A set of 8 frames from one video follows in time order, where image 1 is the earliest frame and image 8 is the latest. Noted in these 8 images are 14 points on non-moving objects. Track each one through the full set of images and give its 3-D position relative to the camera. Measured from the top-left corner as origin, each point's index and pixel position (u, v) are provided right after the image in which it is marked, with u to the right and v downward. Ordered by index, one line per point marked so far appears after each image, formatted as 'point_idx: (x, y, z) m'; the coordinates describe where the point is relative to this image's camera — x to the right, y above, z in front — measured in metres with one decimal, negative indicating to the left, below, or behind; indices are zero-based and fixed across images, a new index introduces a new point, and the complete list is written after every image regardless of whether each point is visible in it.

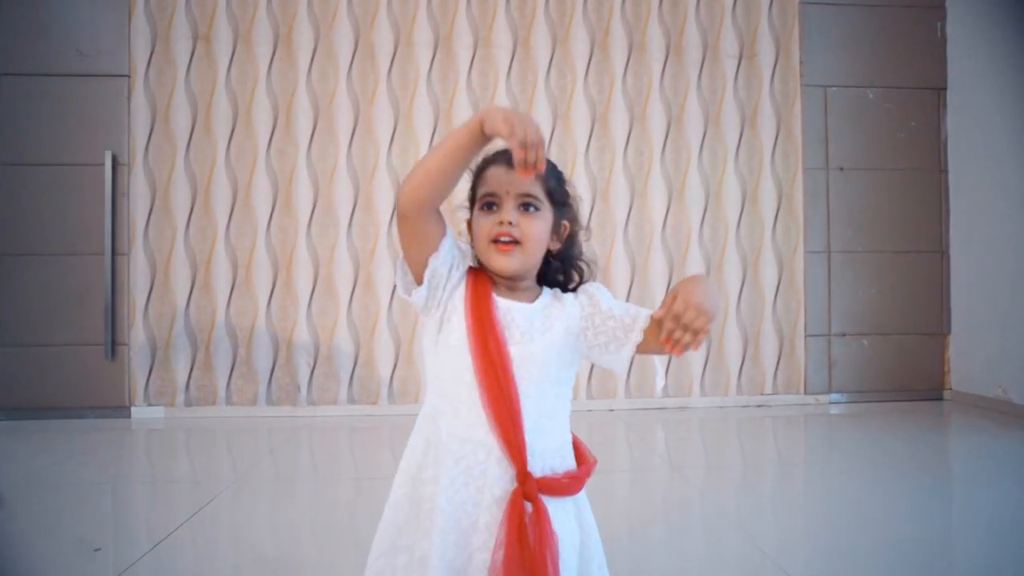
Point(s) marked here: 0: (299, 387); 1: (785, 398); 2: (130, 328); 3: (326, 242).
0: (-1.1, -0.5, +3.4) m
1: (+1.4, -0.6, +3.6) m
2: (-1.9, -0.2, +3.3) m
3: (-0.9, +0.2, +3.4) m
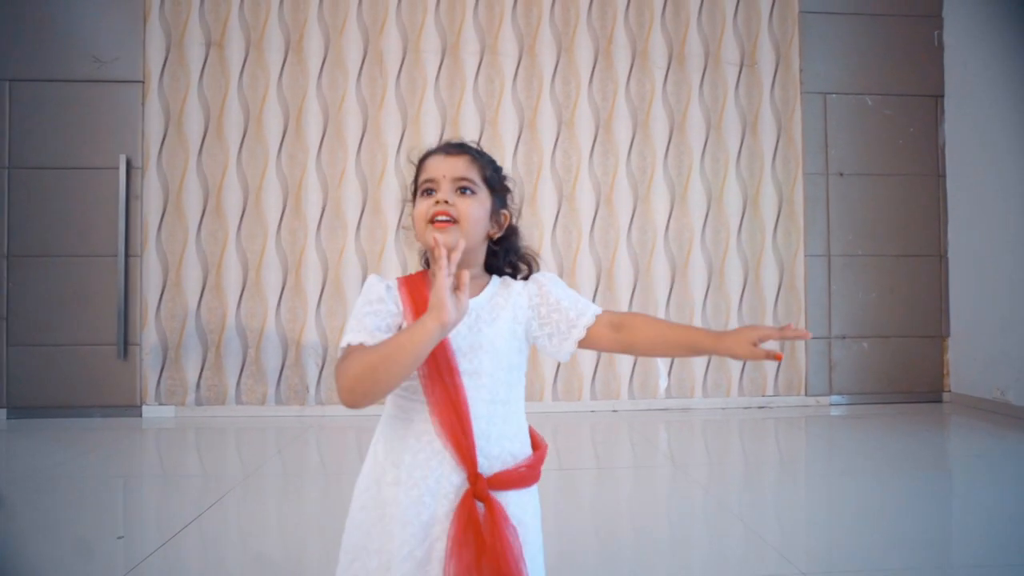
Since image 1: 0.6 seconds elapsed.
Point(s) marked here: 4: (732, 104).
0: (-1.0, -0.5, +3.4) m
1: (+1.5, -0.6, +3.6) m
2: (-1.9, -0.2, +3.4) m
3: (-0.9, +0.2, +3.4) m
4: (+1.2, +1.0, +3.6) m
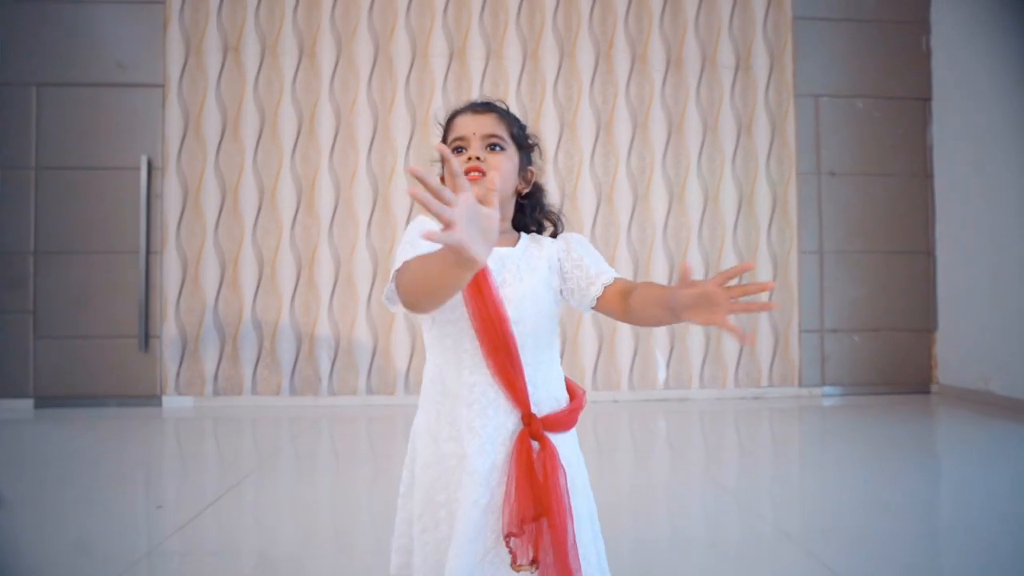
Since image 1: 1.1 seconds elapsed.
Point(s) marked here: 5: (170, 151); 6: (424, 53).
0: (-1.0, -0.5, +3.6) m
1: (+1.5, -0.6, +3.7) m
2: (-1.8, -0.2, +3.5) m
3: (-0.9, +0.2, +3.6) m
4: (+1.2, +1.0, +3.7) m
5: (-1.8, +0.7, +3.5) m
6: (-0.5, +1.3, +3.6) m
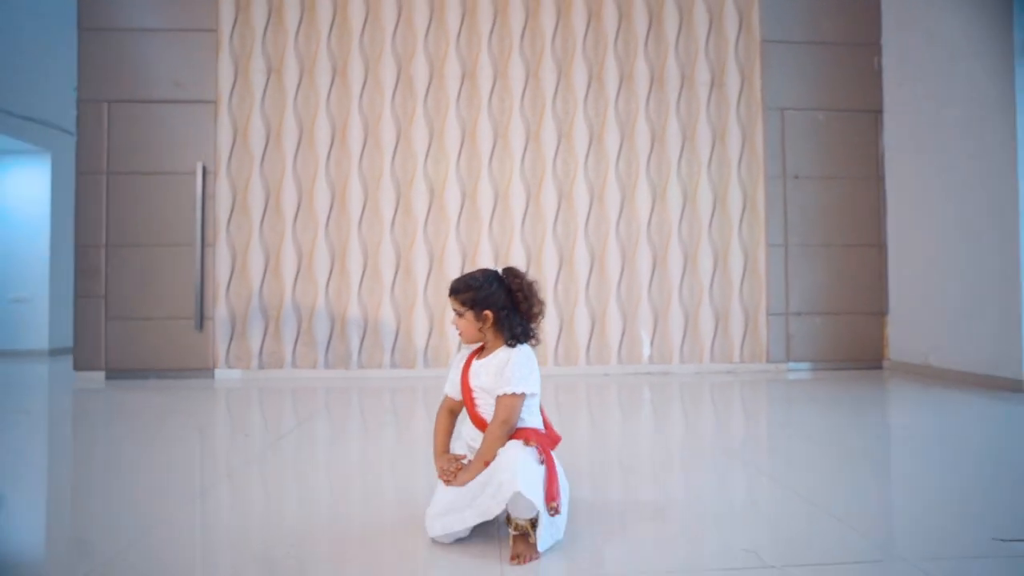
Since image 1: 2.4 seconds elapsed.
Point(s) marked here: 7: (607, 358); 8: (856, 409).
0: (-1.0, -0.4, +4.1) m
1: (+1.5, -0.5, +4.3) m
2: (-1.8, -0.1, +4.1) m
3: (-0.9, +0.3, +4.1) m
4: (+1.2, +1.1, +4.3) m
5: (-1.8, +0.8, +4.1) m
6: (-0.4, +1.3, +4.2) m
7: (+0.6, -0.4, +4.2) m
8: (+1.8, -0.6, +3.5) m
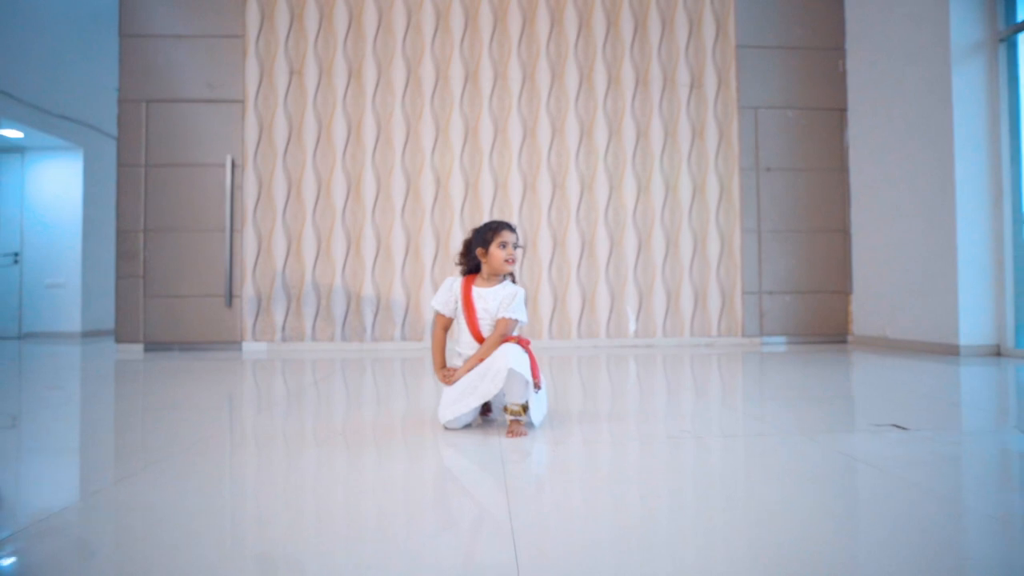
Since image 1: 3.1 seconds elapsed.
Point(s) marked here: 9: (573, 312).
0: (-1.0, -0.3, +4.6) m
1: (+1.5, -0.4, +4.7) m
2: (-1.8, 0.0, +4.5) m
3: (-0.9, +0.4, +4.6) m
4: (+1.2, +1.2, +4.7) m
5: (-1.8, +0.9, +4.5) m
6: (-0.5, +1.5, +4.6) m
7: (+0.6, -0.3, +4.7) m
8: (+1.8, -0.5, +3.9) m
9: (+0.4, -0.2, +4.7) m
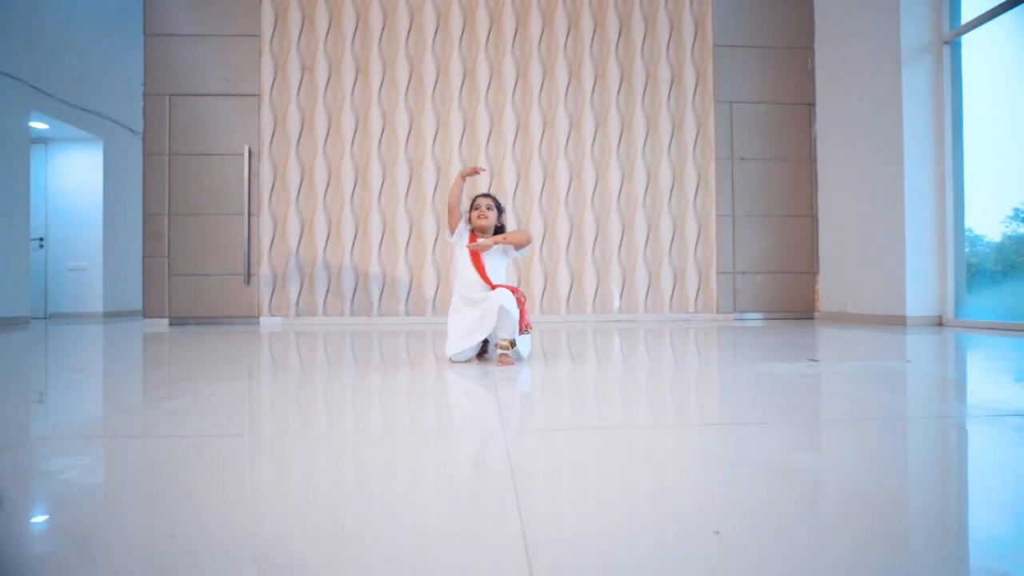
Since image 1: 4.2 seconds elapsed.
0: (-1.0, -0.1, +5.0) m
1: (+1.5, -0.2, +5.1) m
2: (-1.9, +0.2, +4.9) m
3: (-0.9, +0.6, +5.0) m
4: (+1.2, +1.4, +5.2) m
5: (-1.8, +1.1, +4.9) m
6: (-0.5, +1.6, +5.0) m
7: (+0.5, -0.2, +5.1) m
8: (+1.7, -0.3, +4.4) m
9: (+0.4, 0.0, +5.1) m
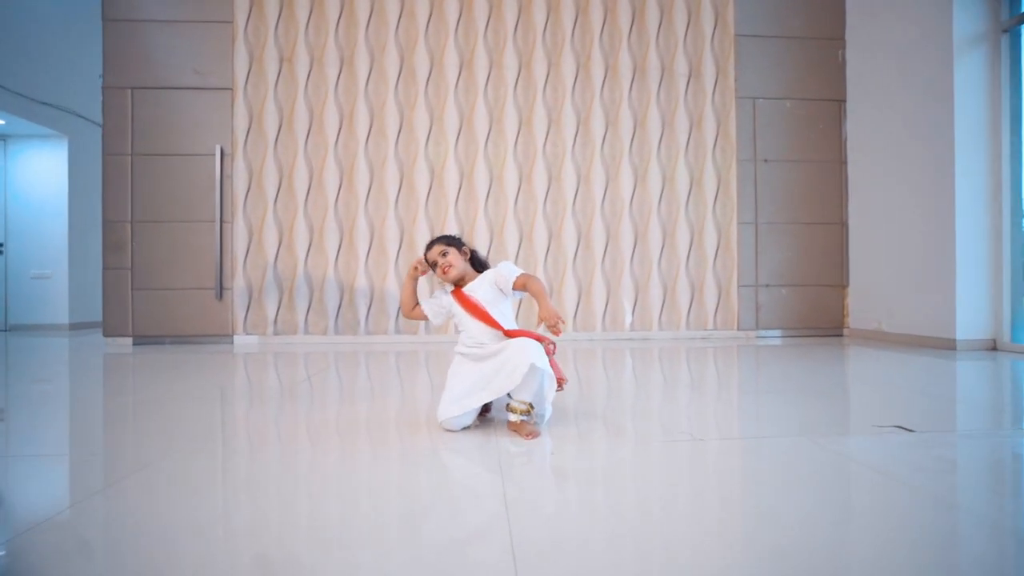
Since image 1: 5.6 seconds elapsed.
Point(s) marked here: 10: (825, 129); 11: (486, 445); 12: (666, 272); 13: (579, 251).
0: (-1.0, -0.2, +4.5) m
1: (+1.5, -0.3, +4.7) m
2: (-1.8, +0.1, +4.4) m
3: (-0.9, +0.5, +4.5) m
4: (+1.2, +1.3, +4.7) m
5: (-1.8, +1.0, +4.5) m
6: (-0.5, +1.5, +4.6) m
7: (+0.6, -0.3, +4.6) m
8: (+1.8, -0.4, +3.9) m
9: (+0.4, -0.1, +4.6) m
10: (+2.2, +1.1, +4.8) m
11: (-0.1, -0.4, +1.7) m
12: (+1.1, +0.1, +4.7) m
13: (+0.5, +0.2, +4.6) m
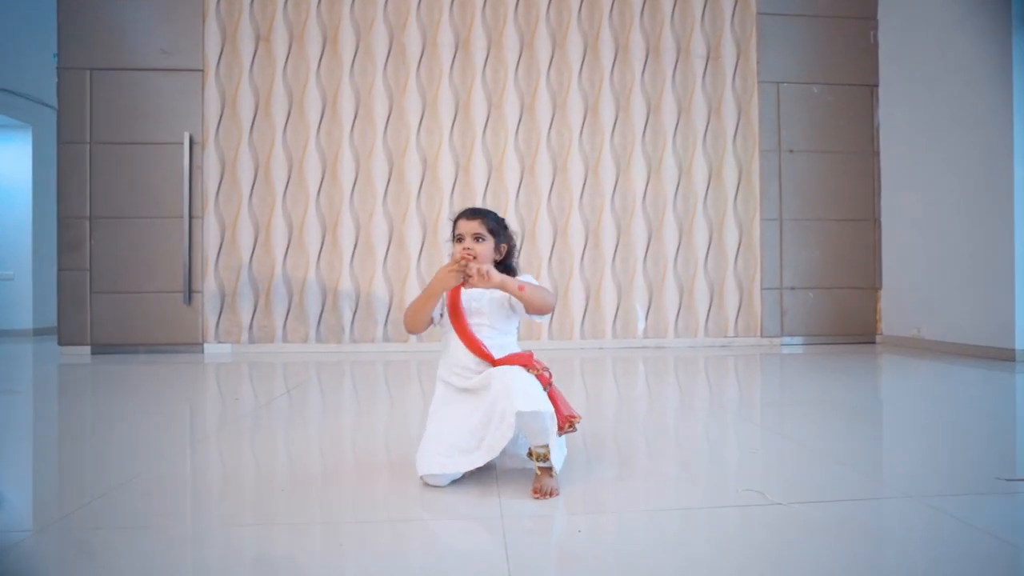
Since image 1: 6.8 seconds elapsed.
0: (-1.0, -0.2, +4.1) m
1: (+1.5, -0.3, +4.3) m
2: (-1.8, +0.1, +4.0) m
3: (-0.9, +0.5, +4.1) m
4: (+1.2, +1.2, +4.3) m
5: (-1.8, +1.0, +4.0) m
6: (-0.5, +1.5, +4.1) m
7: (+0.6, -0.3, +4.2) m
8: (+1.8, -0.5, +3.5) m
9: (+0.4, -0.1, +4.2) m
10: (+2.2, +1.1, +4.3) m
11: (0.0, -0.4, +1.3) m
12: (+1.1, +0.1, +4.2) m
13: (+0.5, +0.2, +4.2) m
